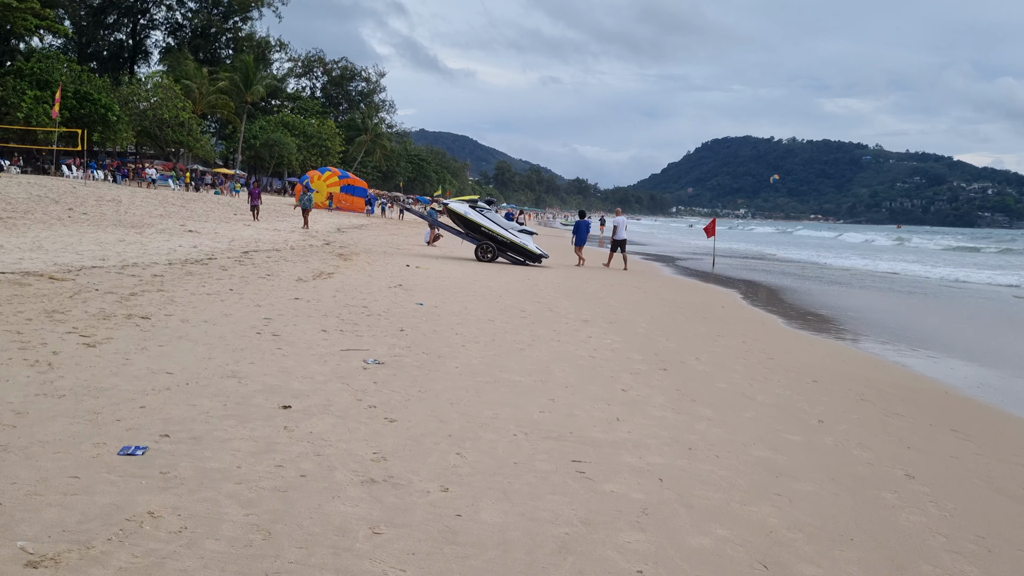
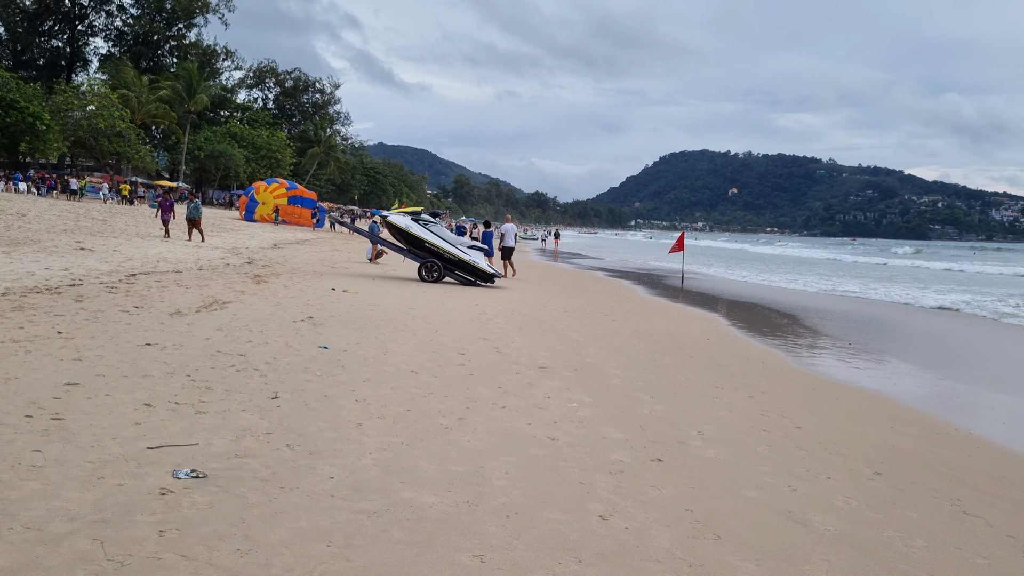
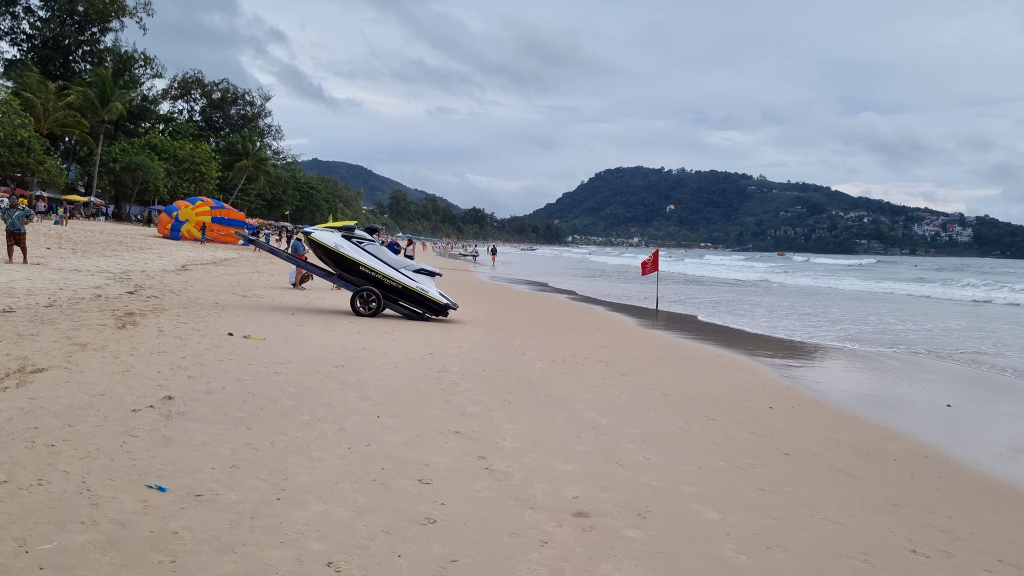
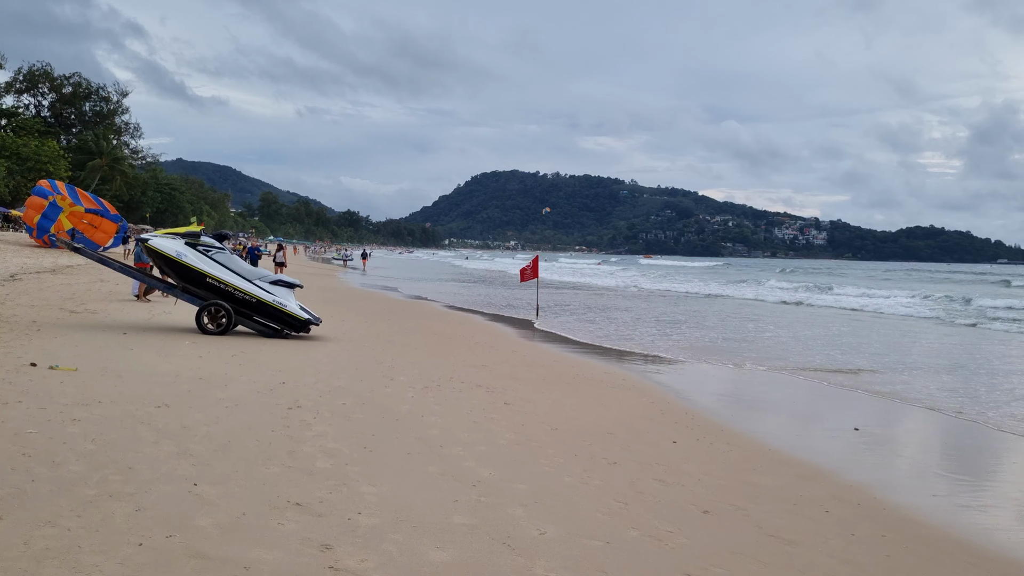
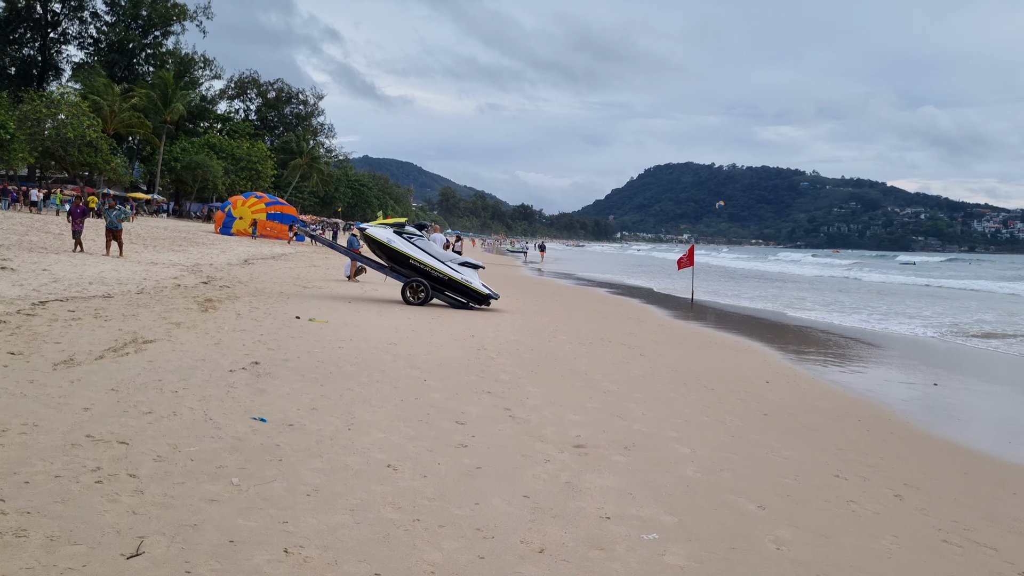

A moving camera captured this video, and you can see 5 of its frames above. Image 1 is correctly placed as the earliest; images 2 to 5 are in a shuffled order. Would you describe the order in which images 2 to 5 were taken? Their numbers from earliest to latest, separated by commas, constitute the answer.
2, 5, 3, 4
